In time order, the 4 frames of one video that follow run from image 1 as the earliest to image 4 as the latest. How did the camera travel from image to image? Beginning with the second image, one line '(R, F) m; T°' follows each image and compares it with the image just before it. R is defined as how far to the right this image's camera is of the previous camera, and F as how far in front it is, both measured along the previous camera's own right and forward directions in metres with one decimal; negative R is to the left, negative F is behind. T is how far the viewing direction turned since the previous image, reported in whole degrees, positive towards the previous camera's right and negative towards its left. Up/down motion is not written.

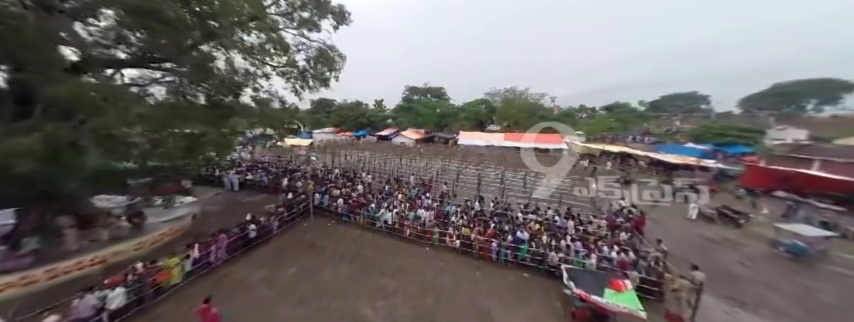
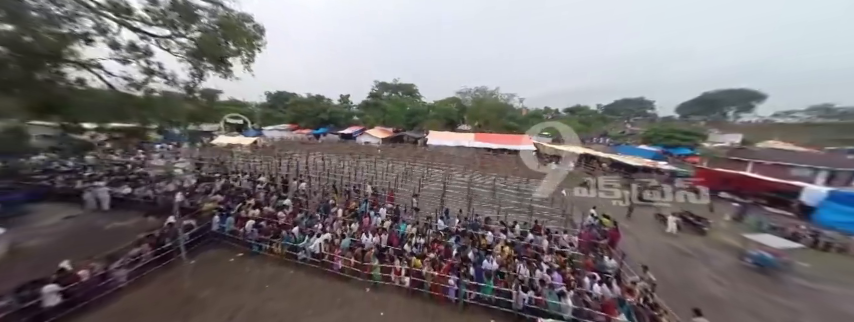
(+1.1, +2.3) m; +7°
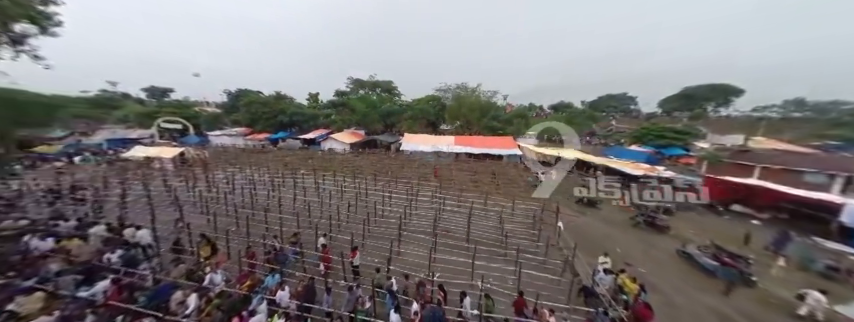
(+1.9, +4.1) m; +3°
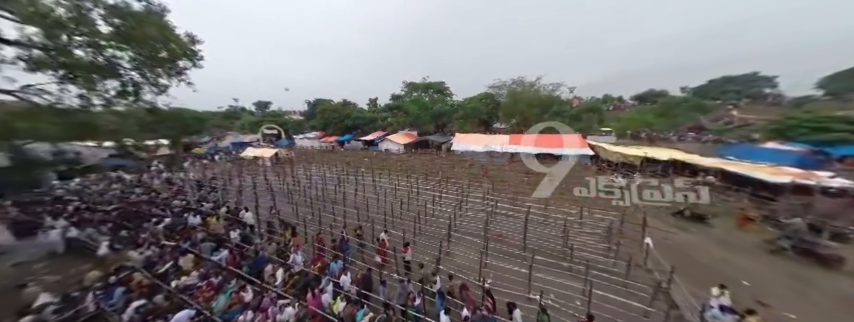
(+0.1, +0.3) m; -14°
